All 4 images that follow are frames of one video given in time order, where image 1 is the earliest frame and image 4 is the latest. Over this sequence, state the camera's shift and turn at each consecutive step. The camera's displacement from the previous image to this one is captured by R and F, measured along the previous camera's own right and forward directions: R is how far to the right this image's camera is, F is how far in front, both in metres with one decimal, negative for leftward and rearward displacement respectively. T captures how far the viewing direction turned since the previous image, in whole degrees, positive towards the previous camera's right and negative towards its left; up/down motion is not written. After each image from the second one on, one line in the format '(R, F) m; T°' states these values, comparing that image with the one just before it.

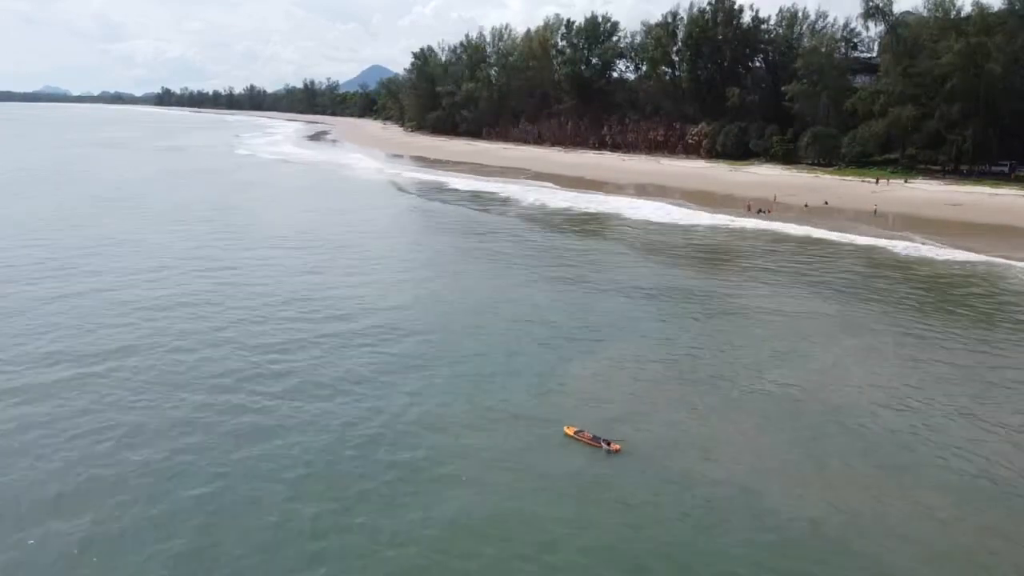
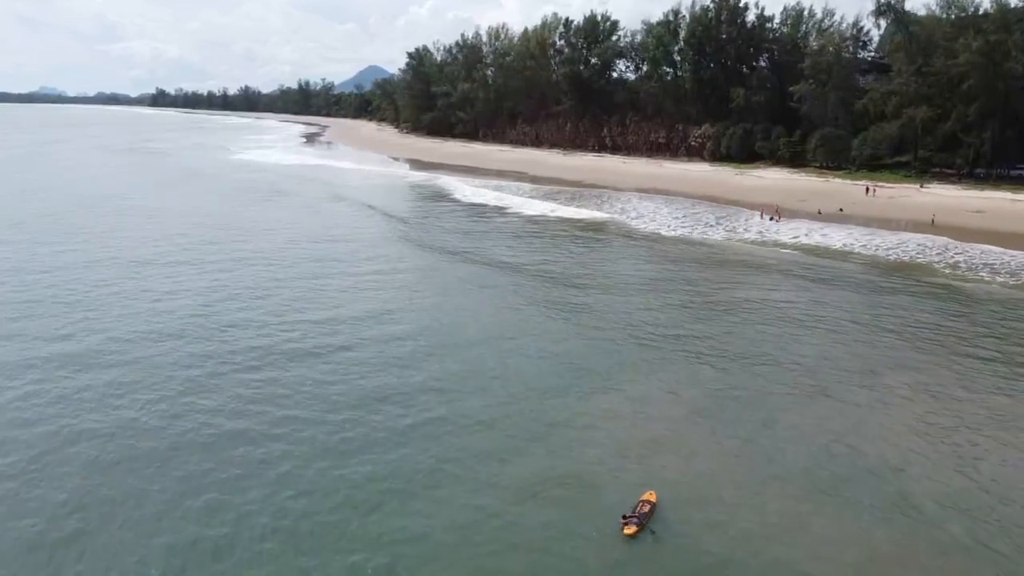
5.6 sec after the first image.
(-0.1, +1.9) m; 0°
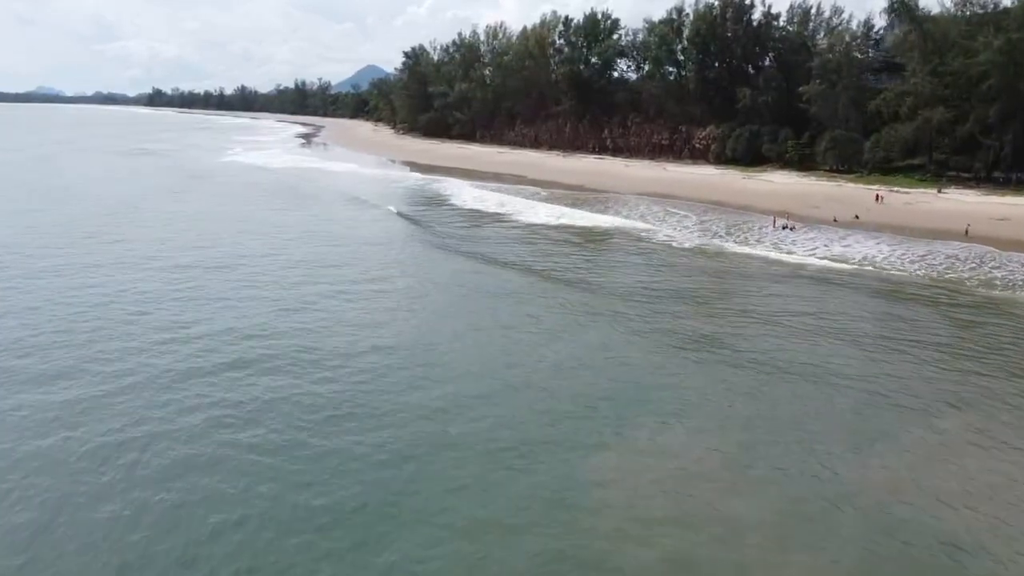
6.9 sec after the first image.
(0.0, +1.9) m; 0°
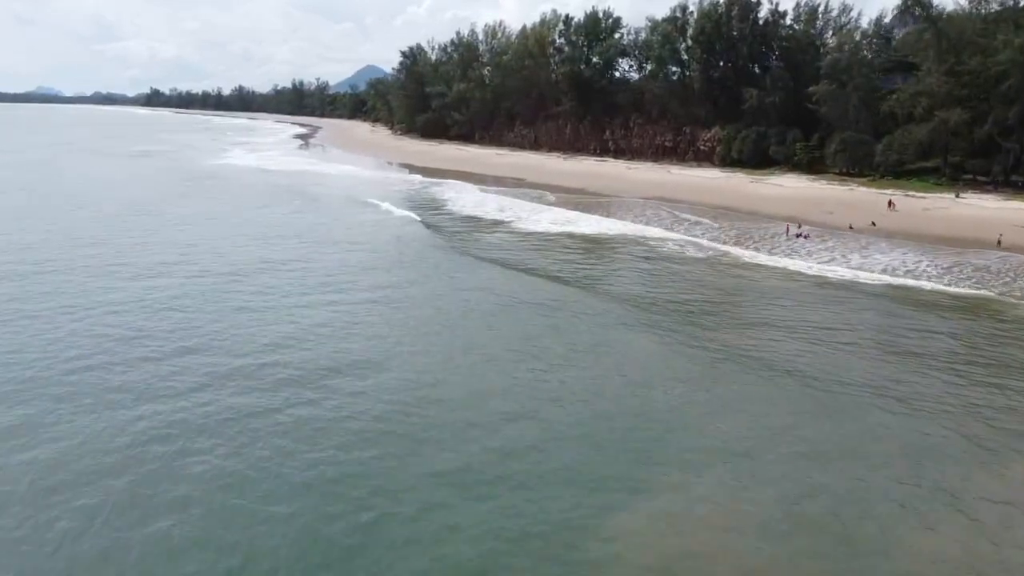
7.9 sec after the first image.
(0.0, +1.7) m; 0°
